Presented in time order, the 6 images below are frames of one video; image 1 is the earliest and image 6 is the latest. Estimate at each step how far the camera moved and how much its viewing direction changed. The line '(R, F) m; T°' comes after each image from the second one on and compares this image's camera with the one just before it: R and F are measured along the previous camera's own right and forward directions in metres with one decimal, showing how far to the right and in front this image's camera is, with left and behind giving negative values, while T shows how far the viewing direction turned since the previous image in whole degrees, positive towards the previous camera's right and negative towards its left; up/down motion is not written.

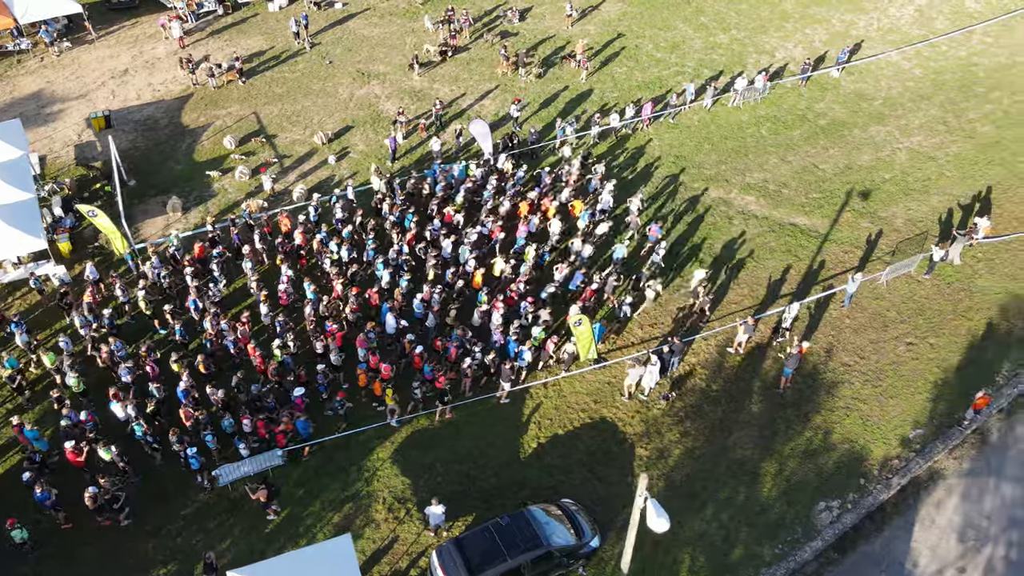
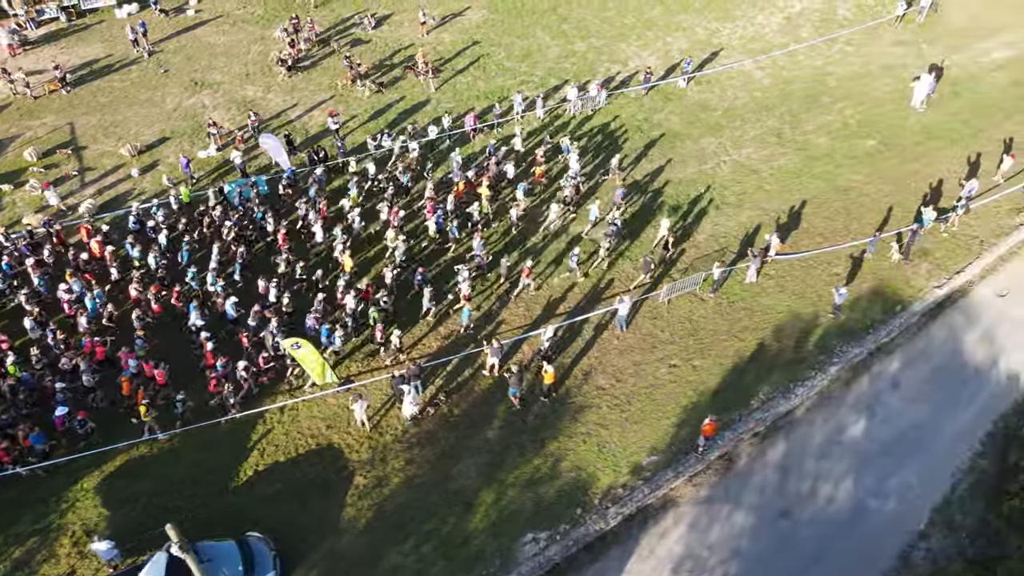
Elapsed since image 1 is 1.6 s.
(+7.6, +0.5) m; 0°
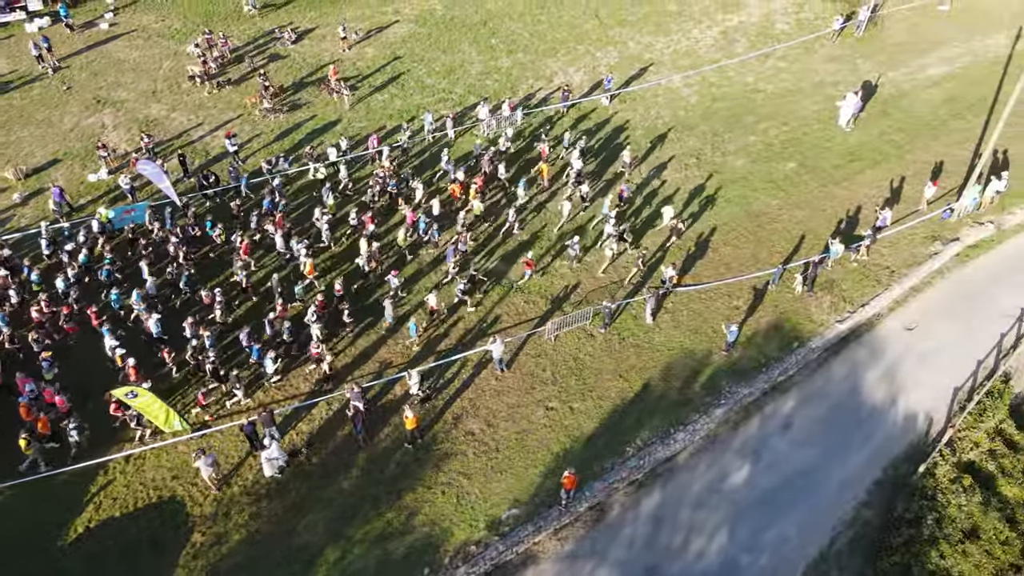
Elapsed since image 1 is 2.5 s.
(+3.8, +1.1) m; 0°
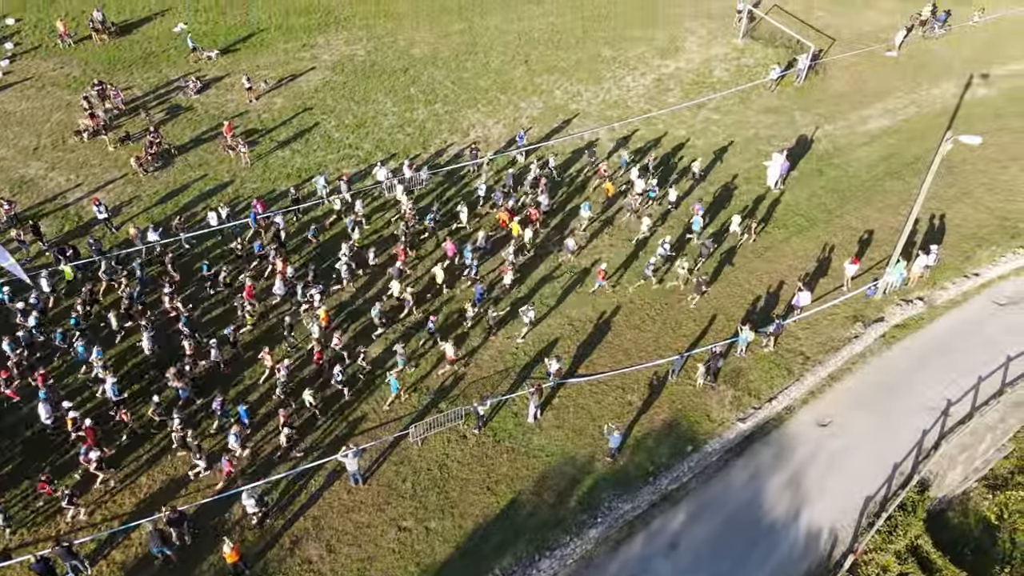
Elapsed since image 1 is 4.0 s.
(+4.0, +2.3) m; 0°
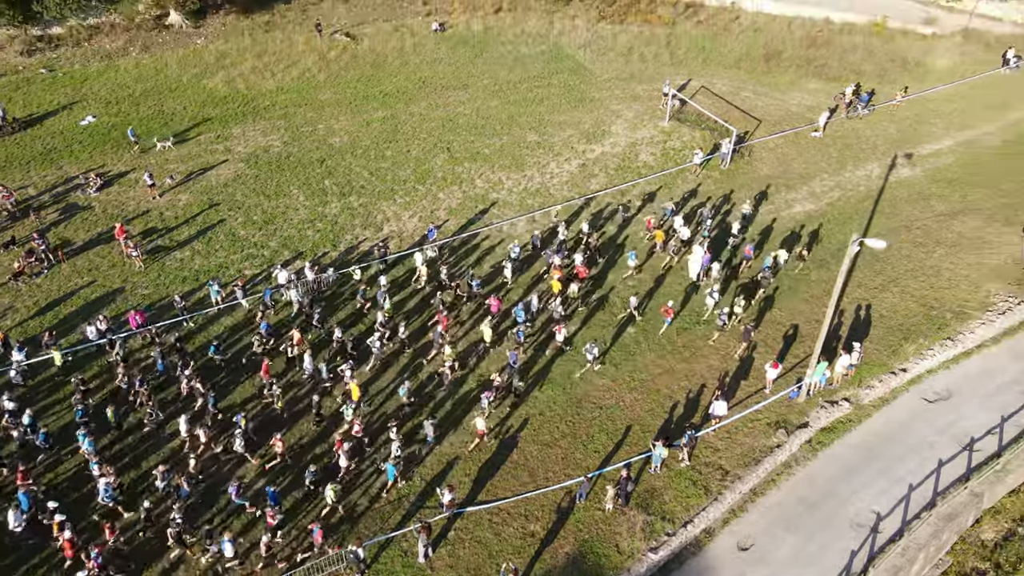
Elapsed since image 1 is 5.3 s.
(+2.5, +1.6) m; +2°
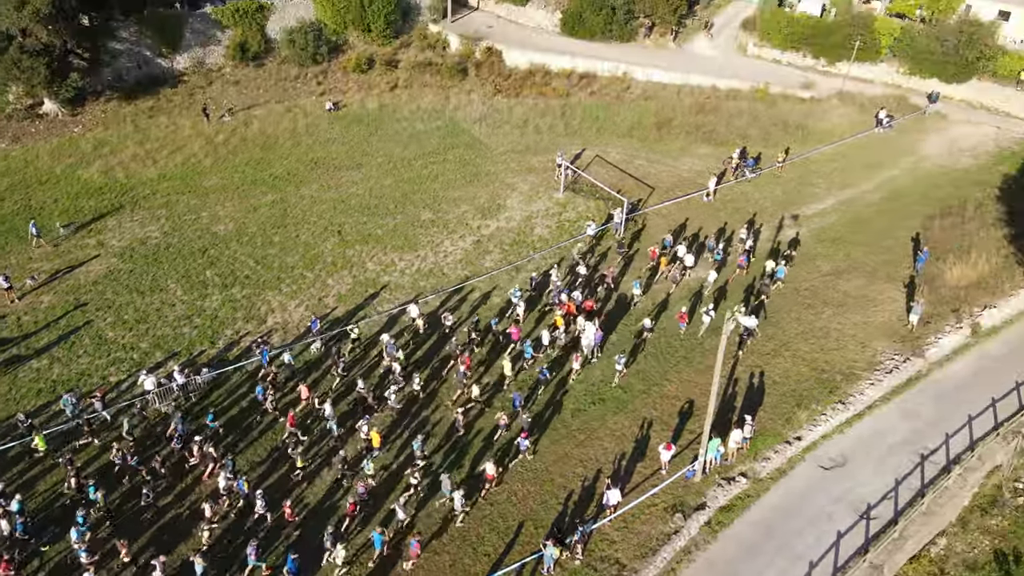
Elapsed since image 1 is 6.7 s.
(+1.9, +0.9) m; +5°
